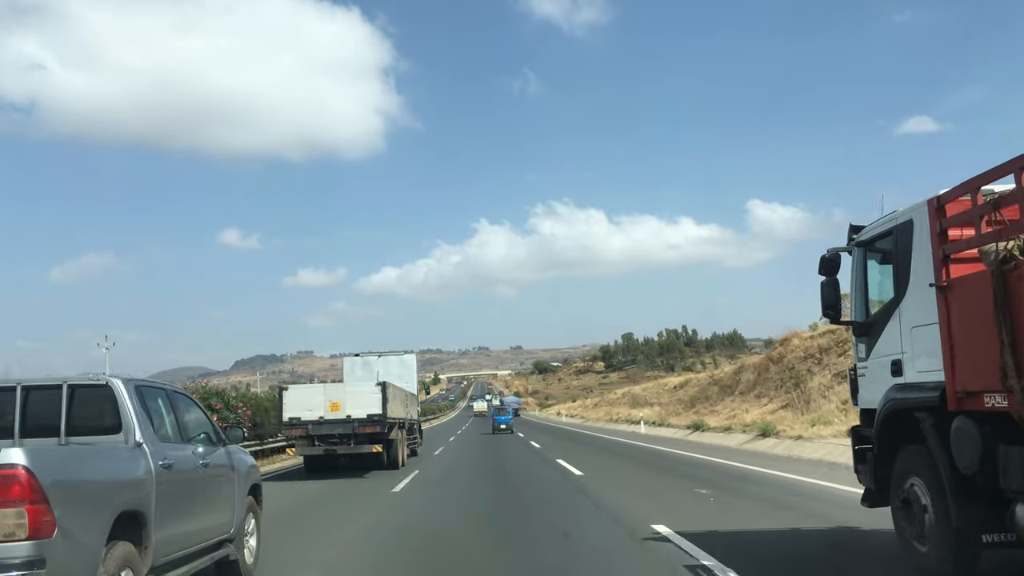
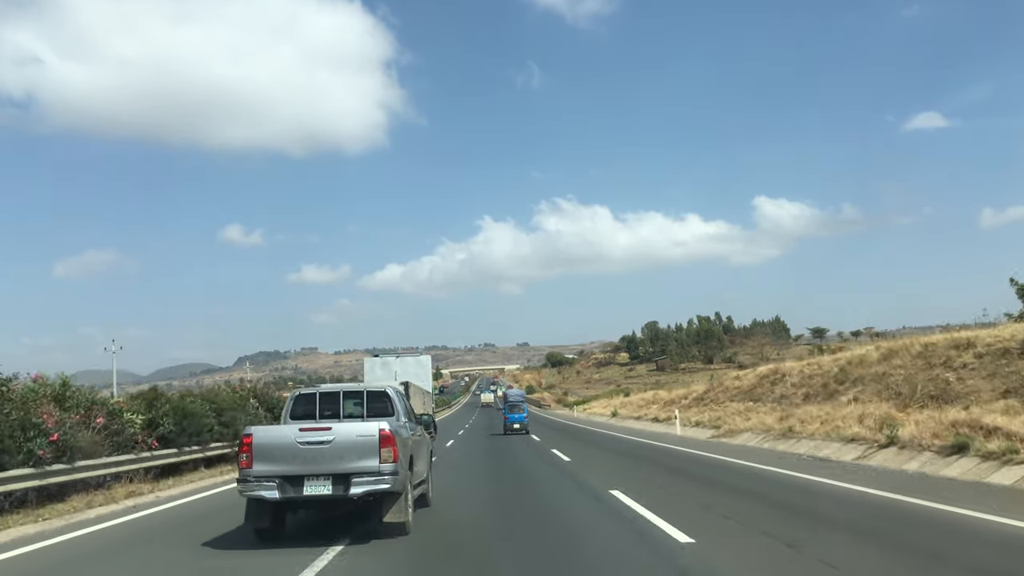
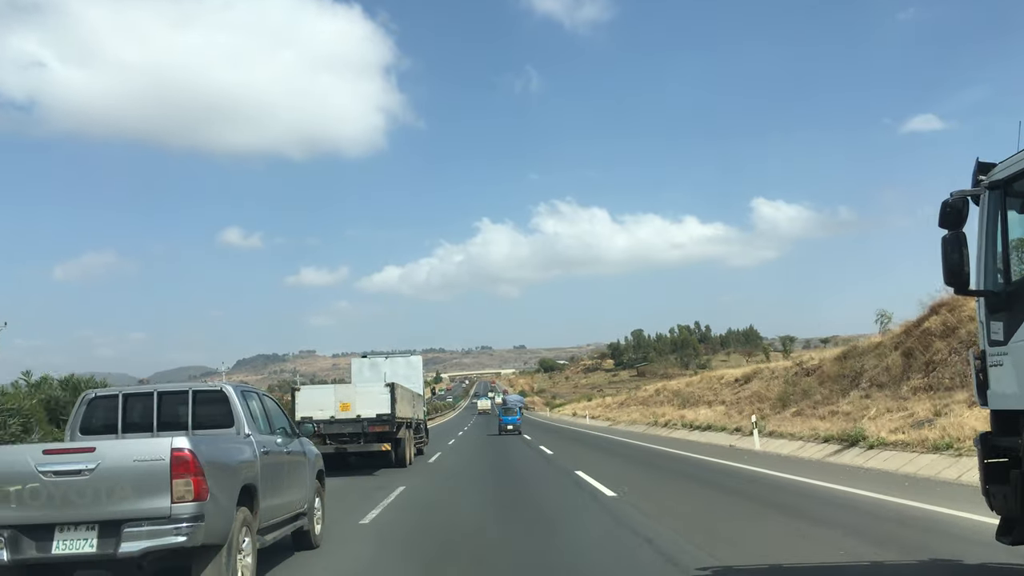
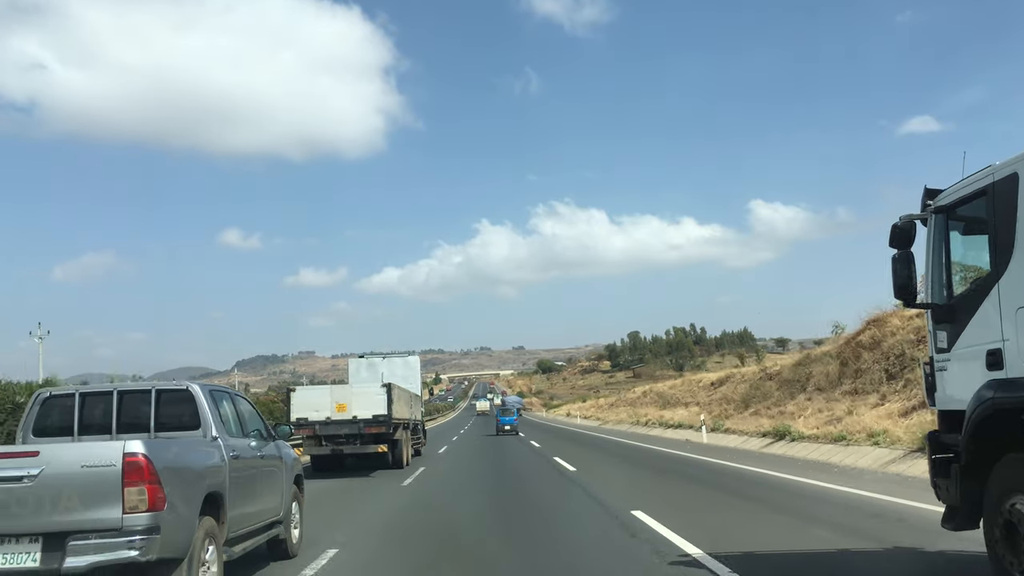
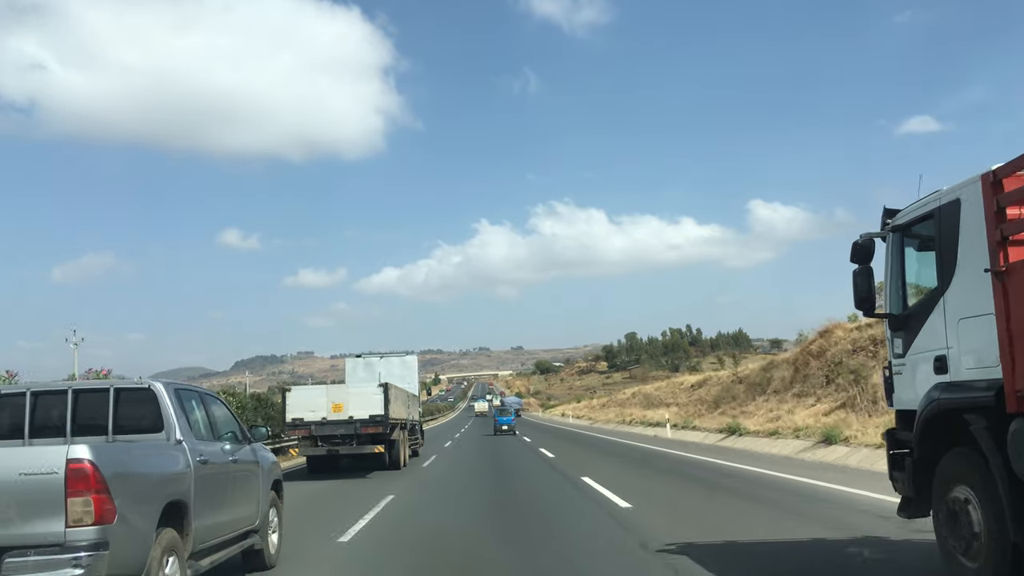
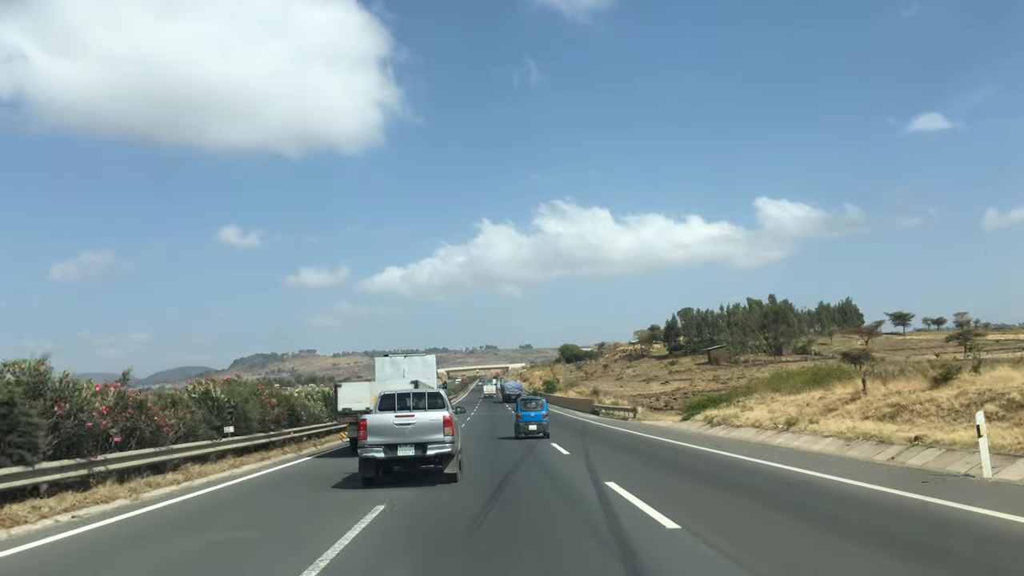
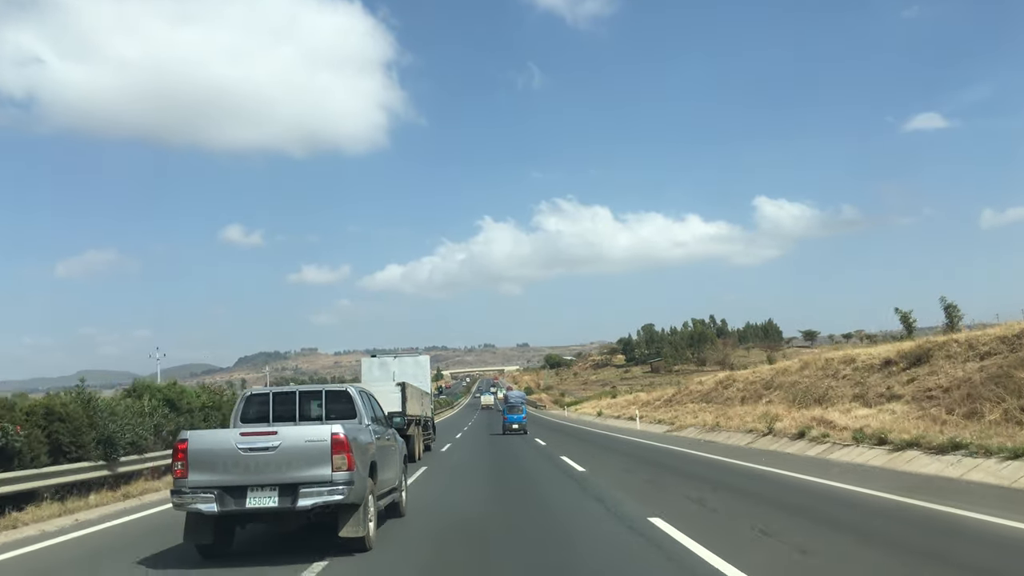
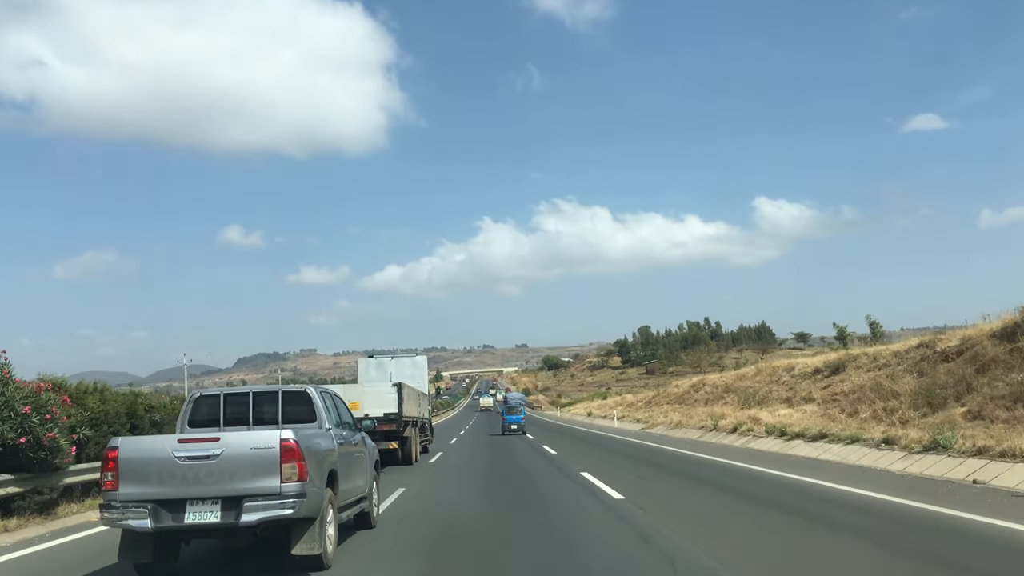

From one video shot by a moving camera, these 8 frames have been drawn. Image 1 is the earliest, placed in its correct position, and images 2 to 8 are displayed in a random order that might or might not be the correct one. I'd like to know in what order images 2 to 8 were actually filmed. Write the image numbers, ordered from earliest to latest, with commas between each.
5, 4, 3, 8, 7, 2, 6
